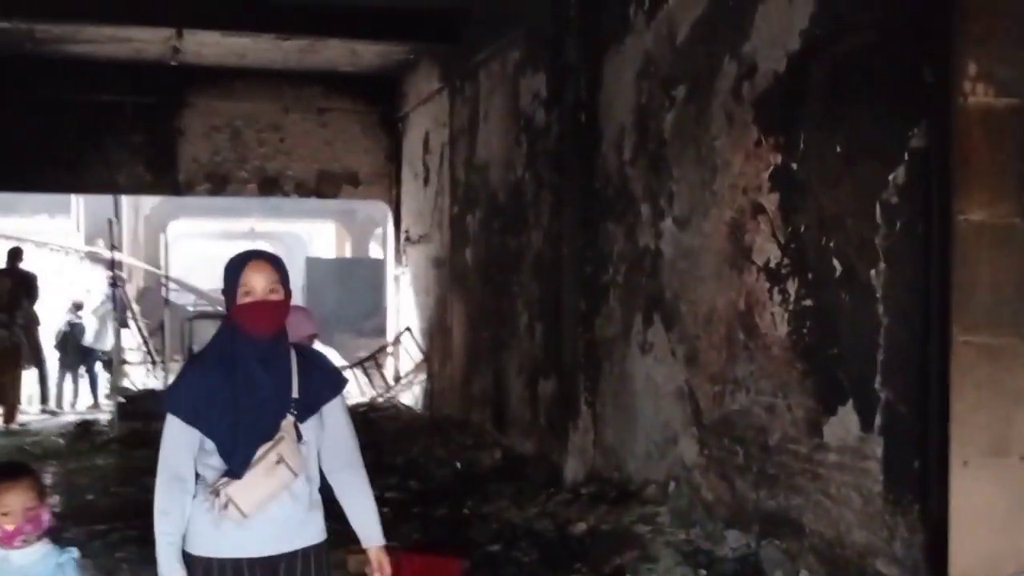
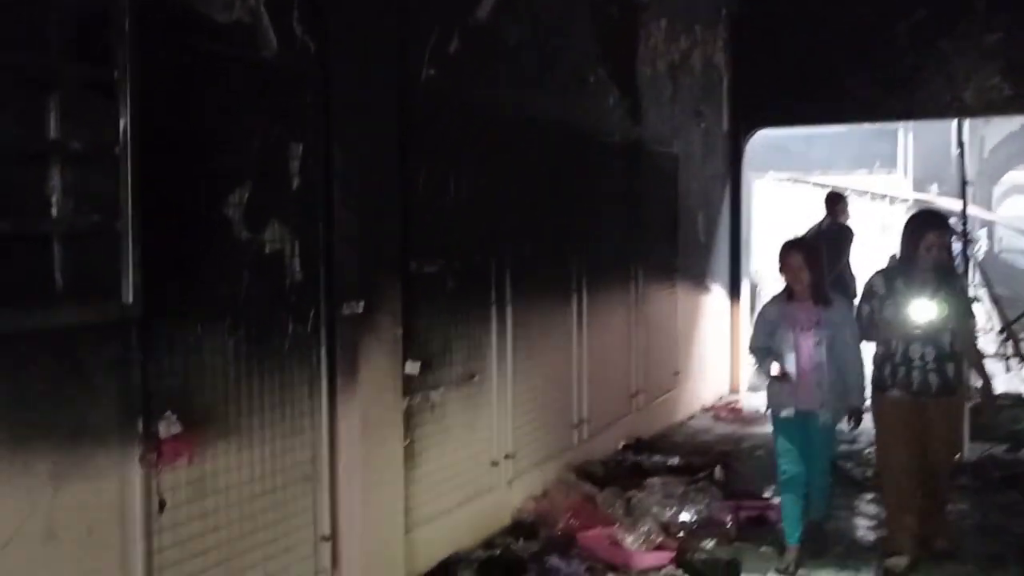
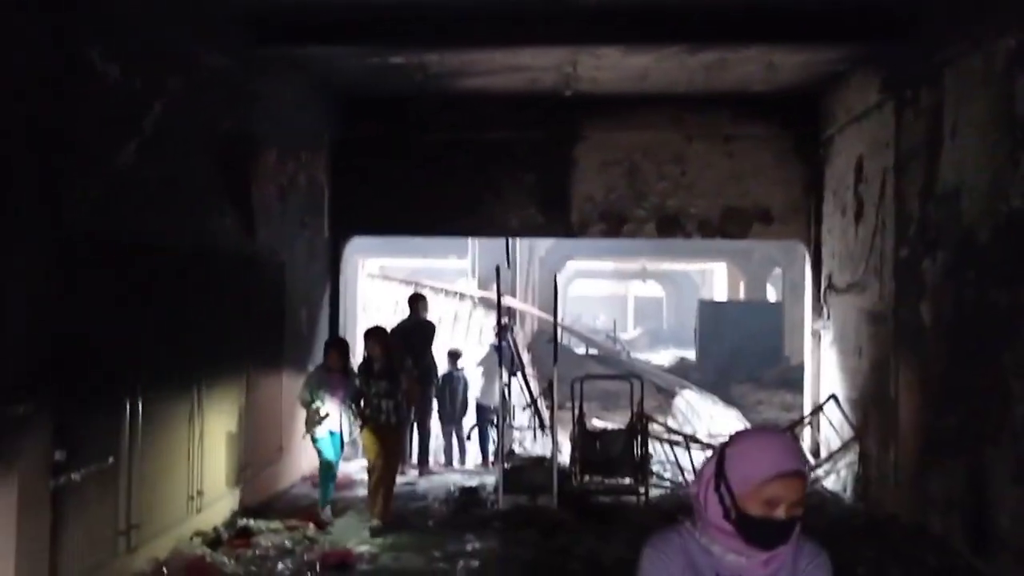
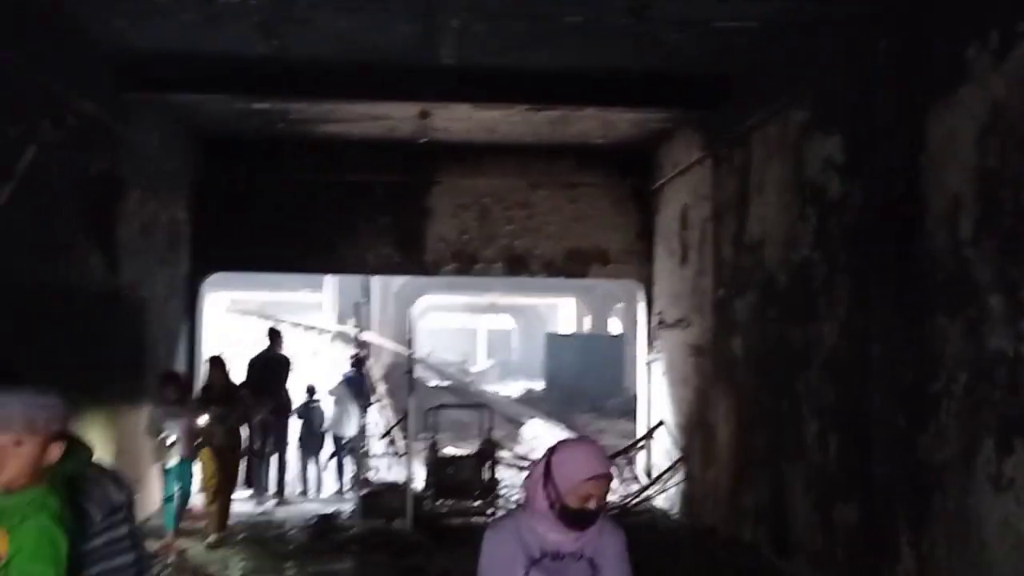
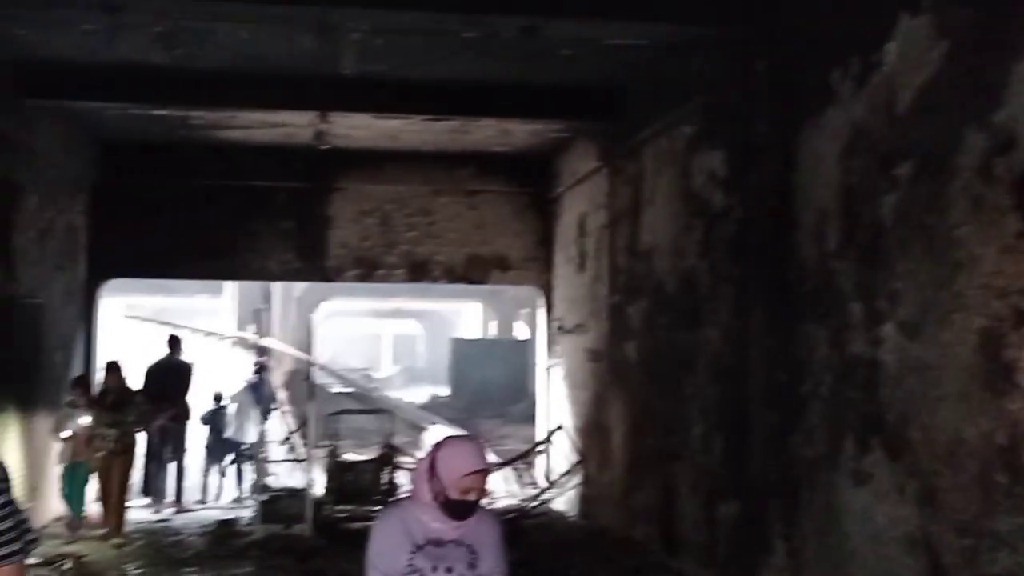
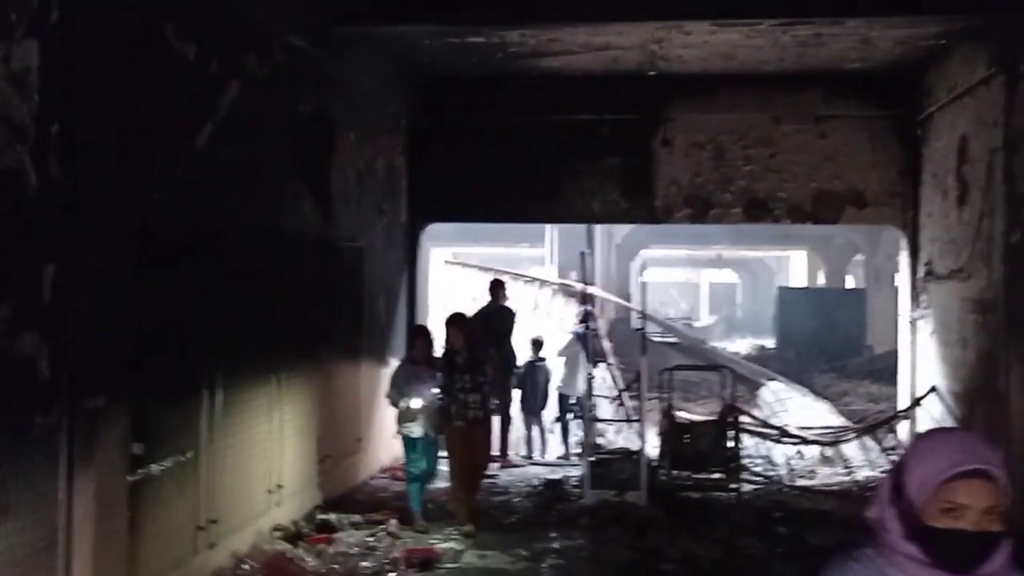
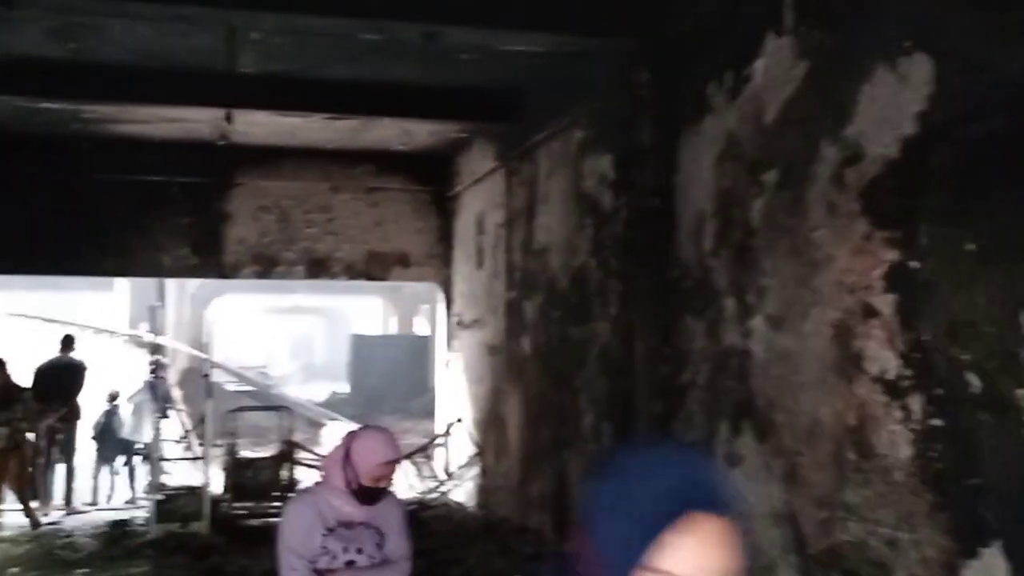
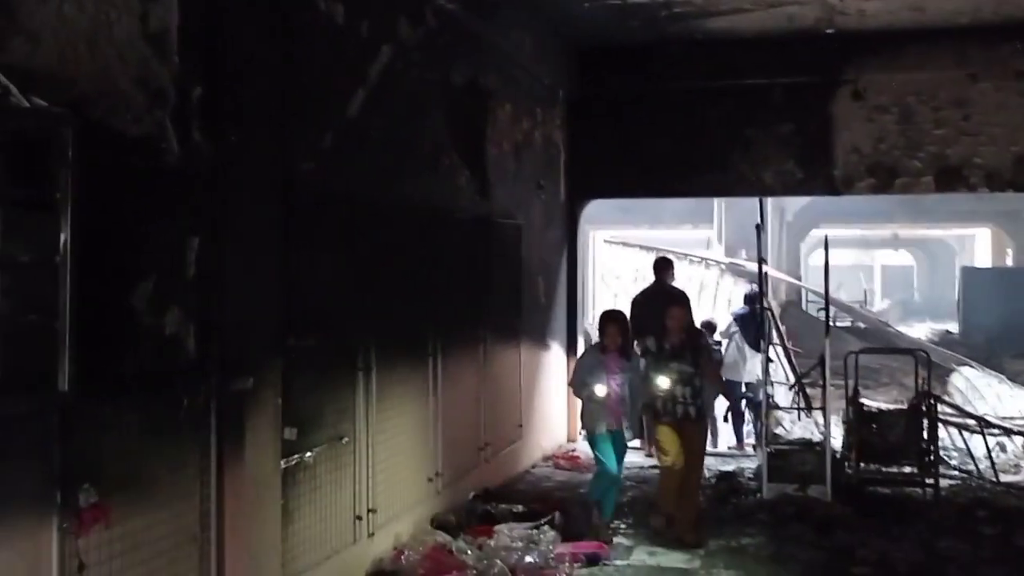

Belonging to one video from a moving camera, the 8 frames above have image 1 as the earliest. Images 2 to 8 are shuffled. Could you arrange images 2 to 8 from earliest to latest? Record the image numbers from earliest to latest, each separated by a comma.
7, 5, 4, 3, 6, 8, 2
